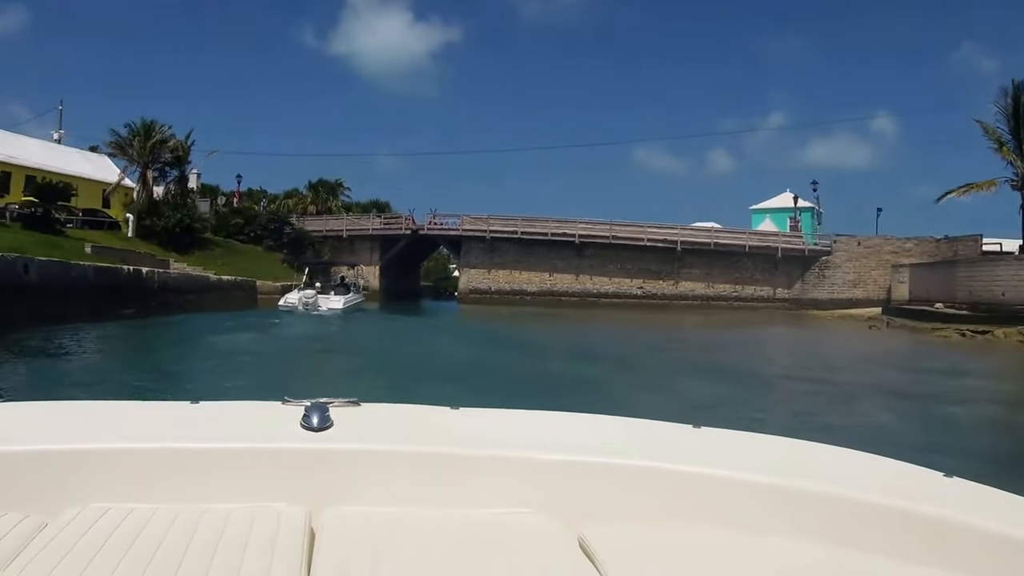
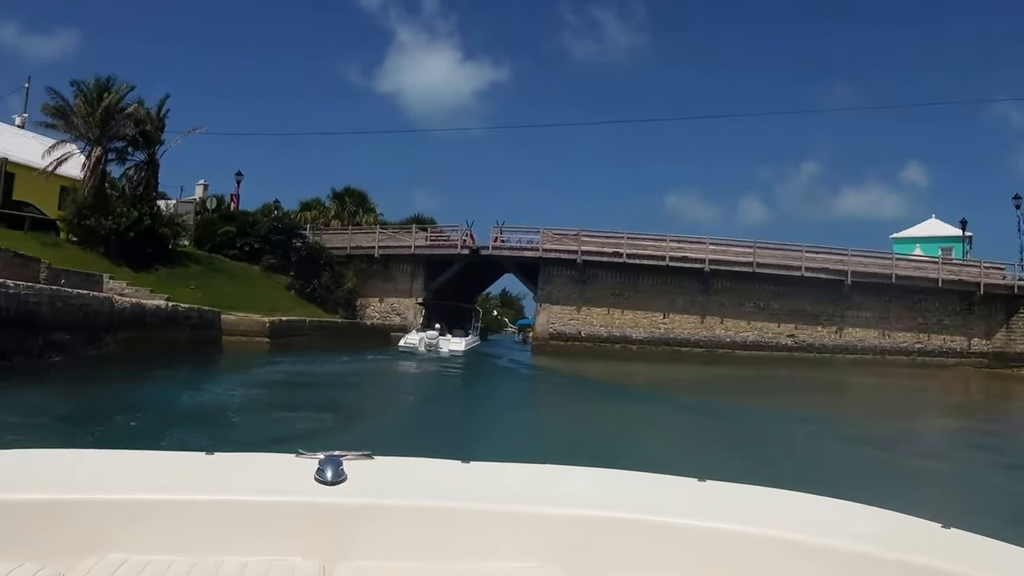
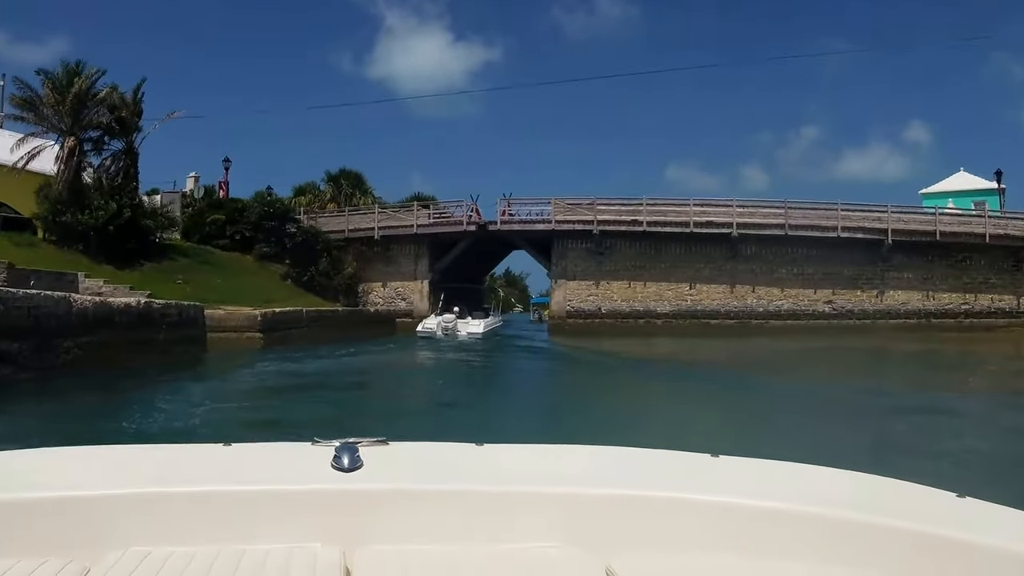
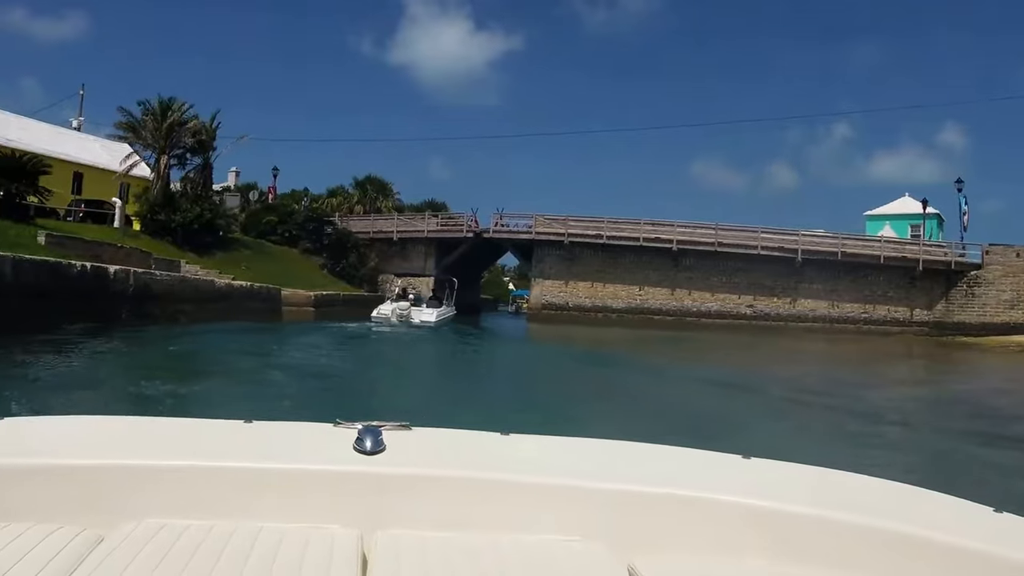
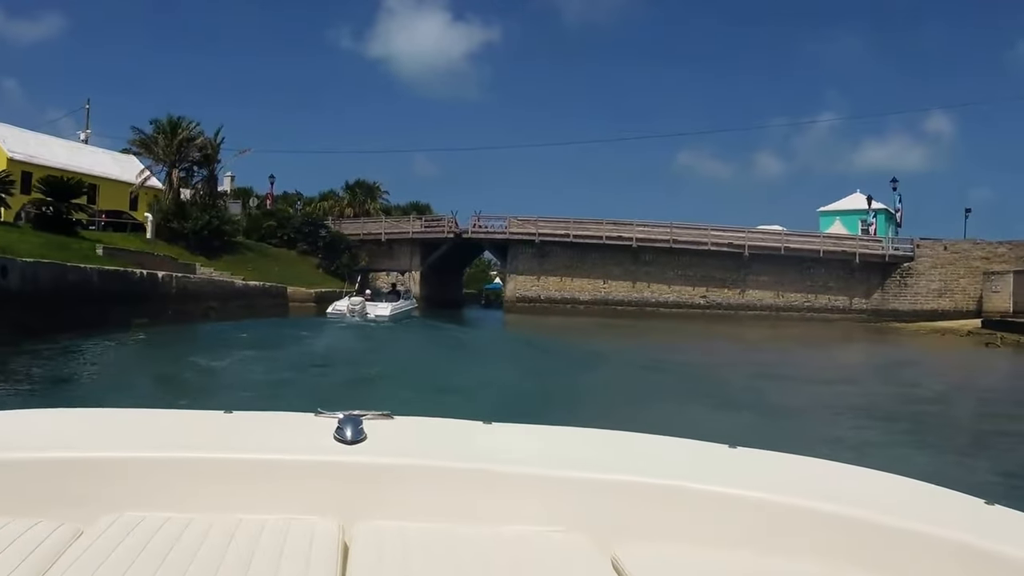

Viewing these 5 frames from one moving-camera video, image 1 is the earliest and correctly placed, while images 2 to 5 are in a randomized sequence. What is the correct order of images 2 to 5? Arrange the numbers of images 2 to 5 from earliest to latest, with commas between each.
5, 4, 2, 3
